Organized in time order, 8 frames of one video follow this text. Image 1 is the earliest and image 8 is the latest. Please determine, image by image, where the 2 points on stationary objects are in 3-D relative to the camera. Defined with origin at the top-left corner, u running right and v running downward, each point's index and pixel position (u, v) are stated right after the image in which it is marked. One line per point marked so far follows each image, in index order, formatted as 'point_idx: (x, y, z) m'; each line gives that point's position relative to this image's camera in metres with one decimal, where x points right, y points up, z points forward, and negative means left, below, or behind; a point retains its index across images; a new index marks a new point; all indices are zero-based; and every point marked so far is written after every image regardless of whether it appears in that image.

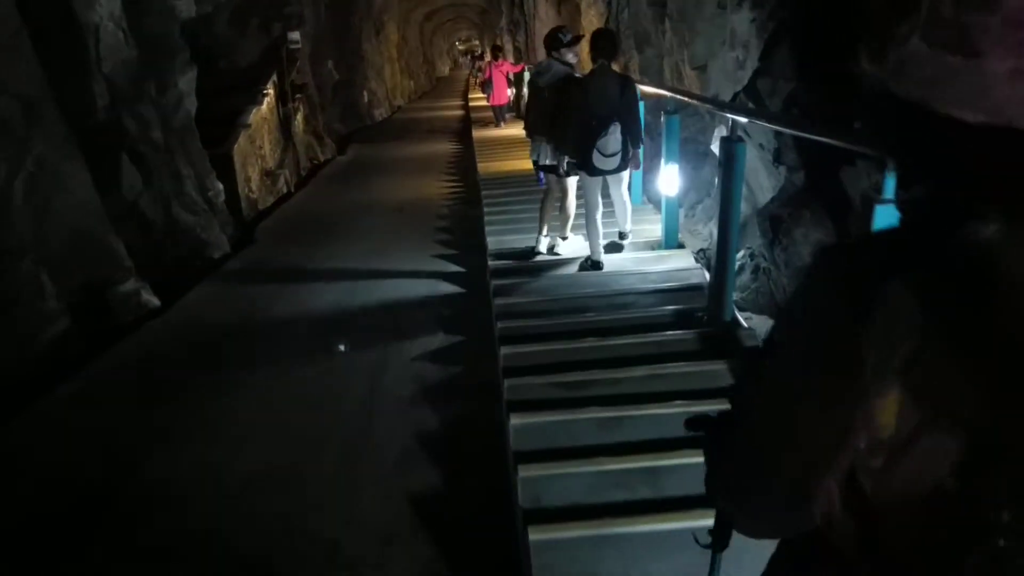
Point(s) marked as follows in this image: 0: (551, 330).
0: (+0.2, -0.2, +4.1) m
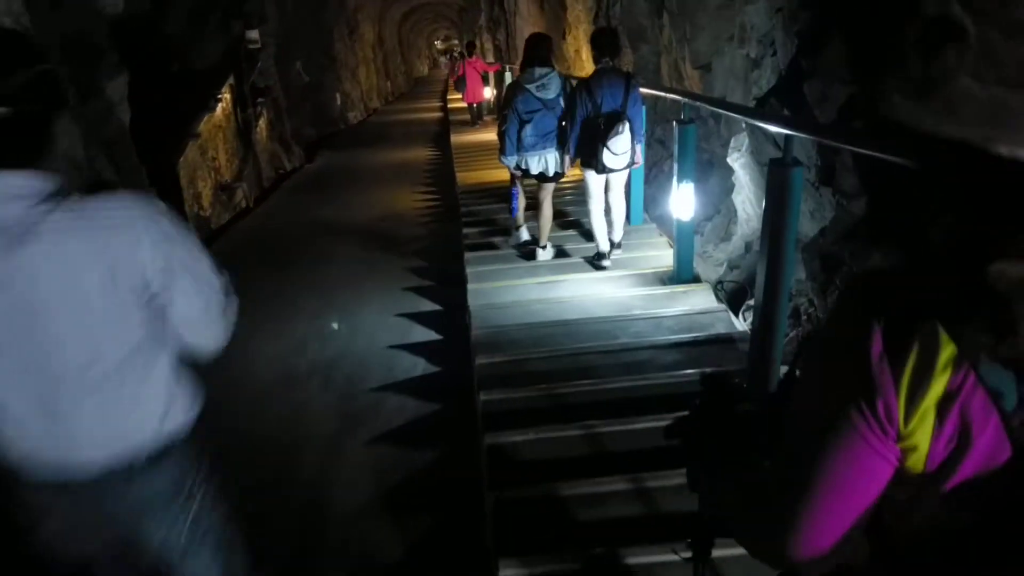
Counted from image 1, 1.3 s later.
0: (+0.1, -0.4, +3.2) m
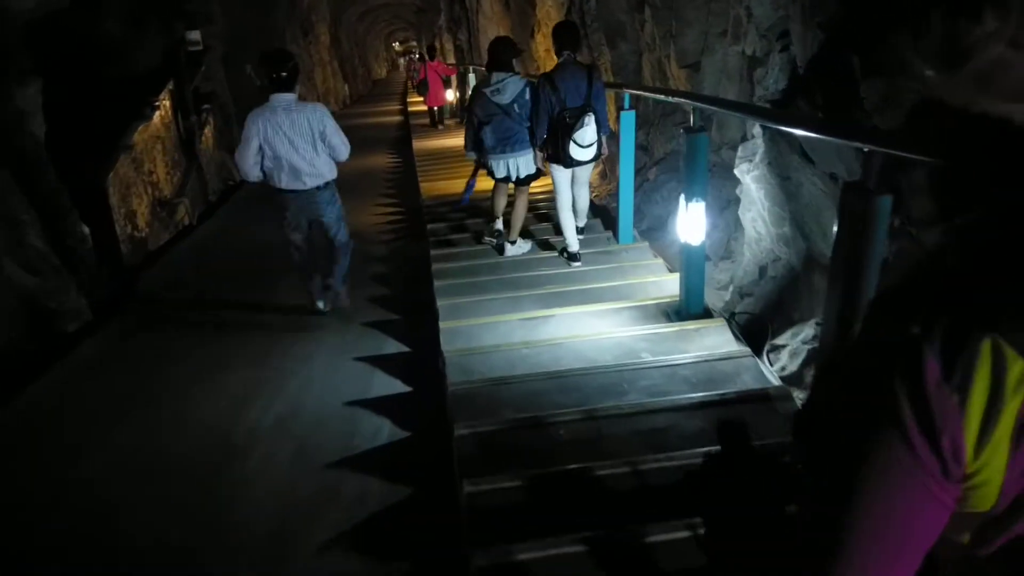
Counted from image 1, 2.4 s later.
0: (+0.1, -0.6, +2.5) m
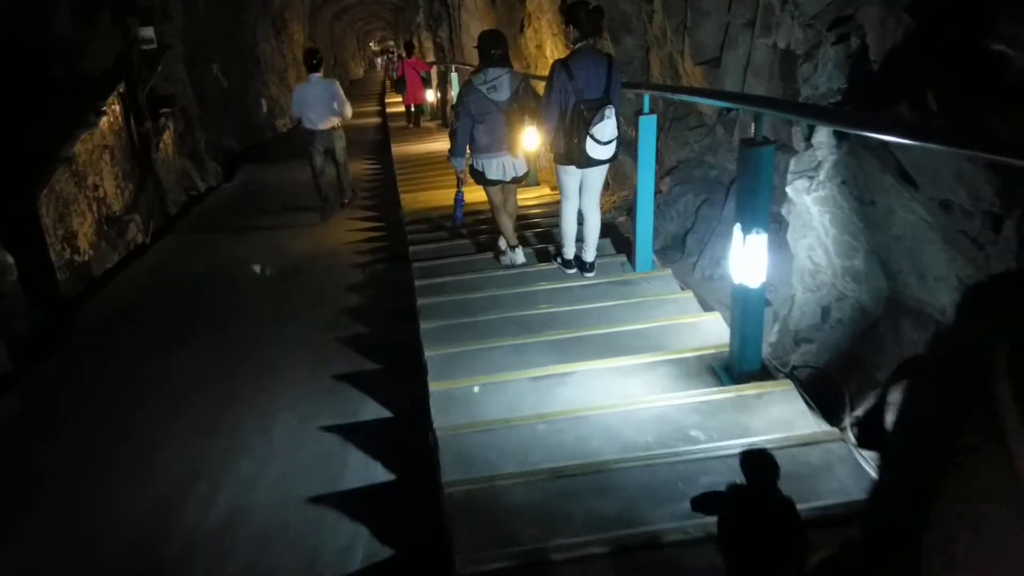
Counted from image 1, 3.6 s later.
0: (+0.2, -0.8, +1.7) m
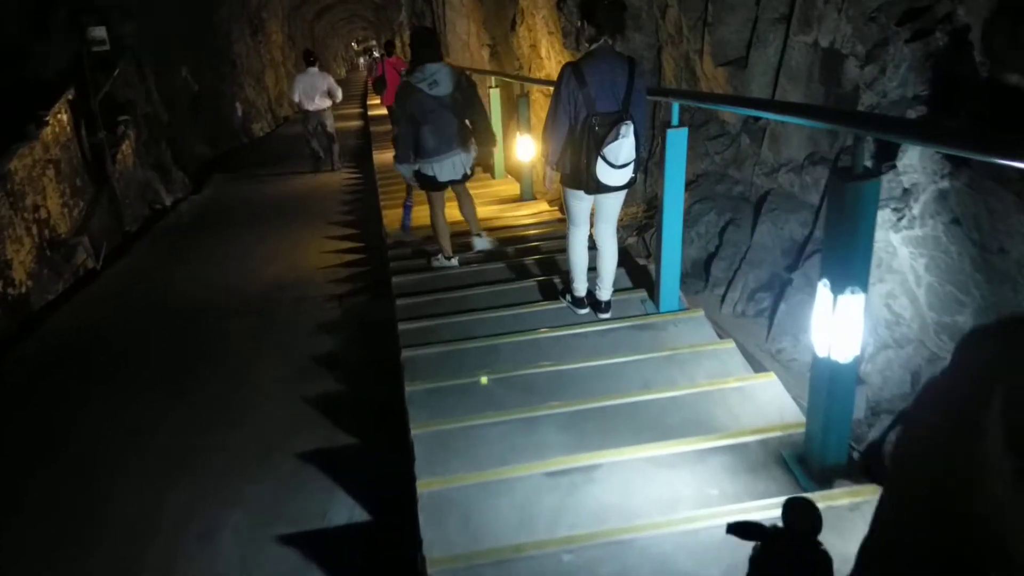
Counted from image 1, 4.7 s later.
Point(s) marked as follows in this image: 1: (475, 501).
0: (+0.3, -1.0, +1.0) m
1: (-0.1, -0.6, +2.4) m
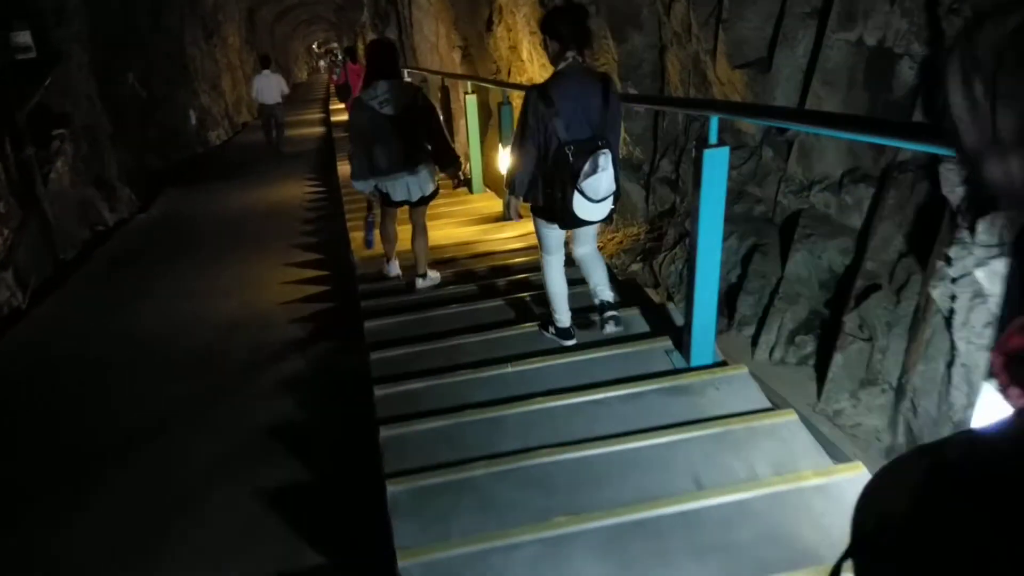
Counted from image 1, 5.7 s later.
0: (+0.4, -1.2, +0.3) m
1: (0.0, -0.8, +1.7) m
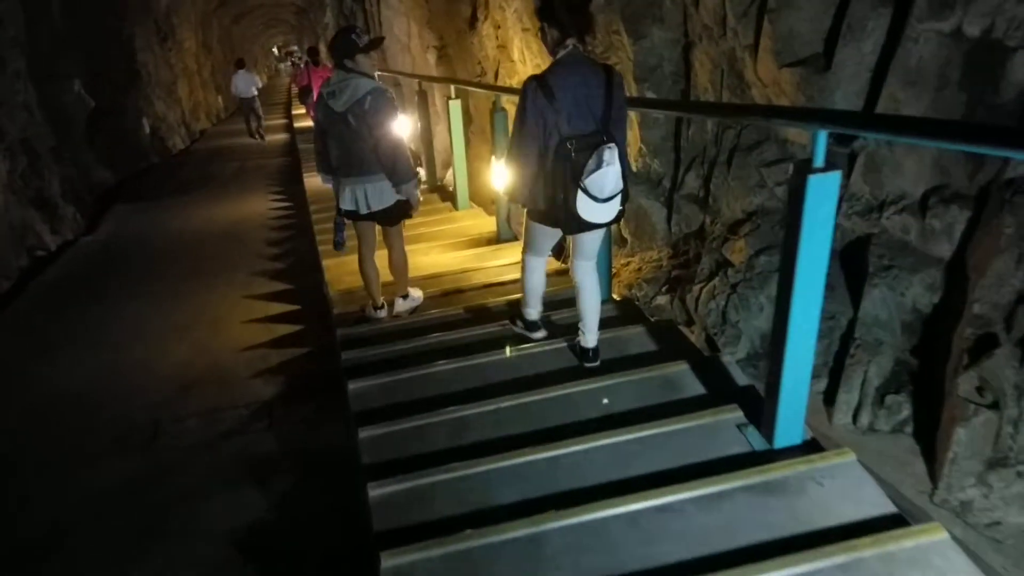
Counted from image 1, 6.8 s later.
0: (+0.6, -1.4, -0.4) m
1: (+0.1, -1.0, +1.0) m
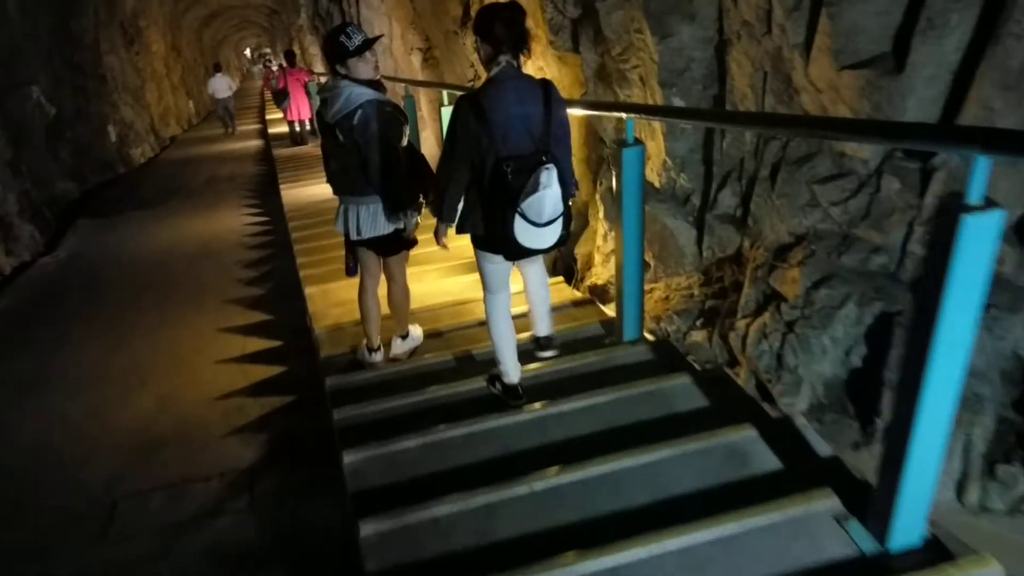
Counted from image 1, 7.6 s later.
0: (+0.8, -1.5, -0.9) m
1: (+0.3, -1.1, +0.5) m
